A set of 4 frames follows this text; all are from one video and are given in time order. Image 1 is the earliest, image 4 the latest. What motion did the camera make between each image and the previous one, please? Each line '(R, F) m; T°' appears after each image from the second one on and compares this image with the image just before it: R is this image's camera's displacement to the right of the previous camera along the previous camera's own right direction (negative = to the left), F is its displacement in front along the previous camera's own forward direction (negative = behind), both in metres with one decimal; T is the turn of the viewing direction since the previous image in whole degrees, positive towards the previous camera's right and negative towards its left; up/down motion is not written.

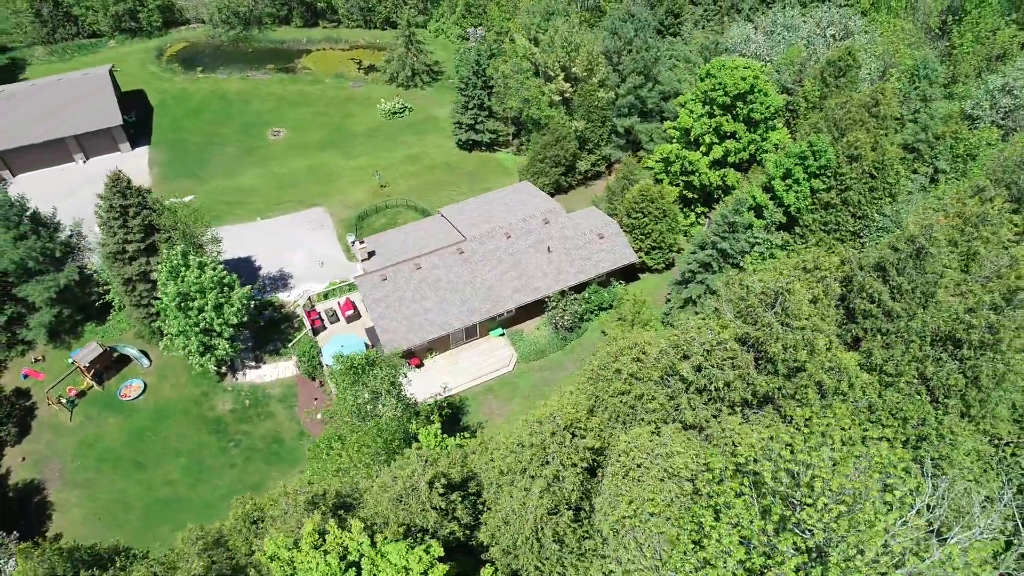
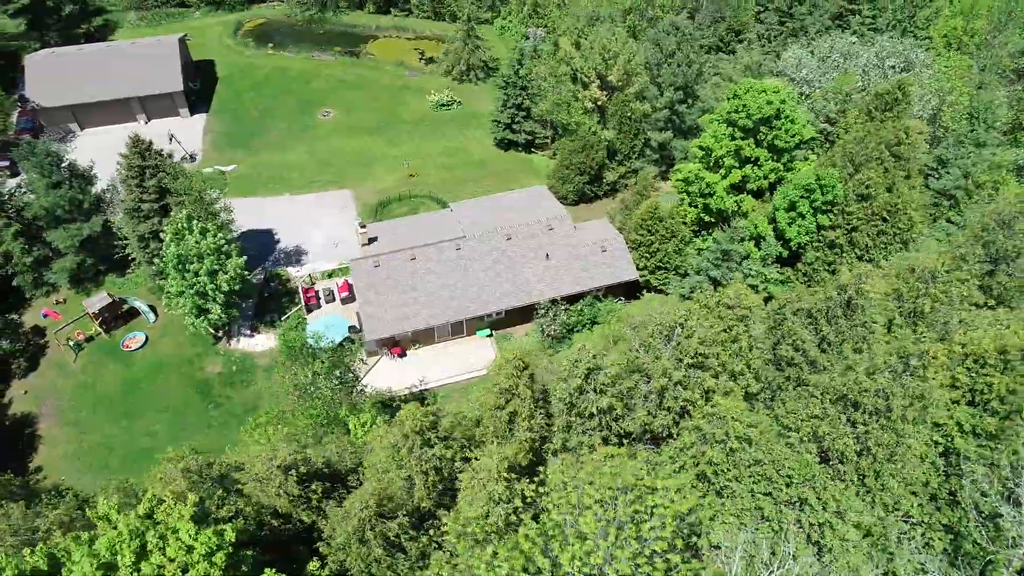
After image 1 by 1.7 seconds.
(+4.3, +0.6) m; -6°
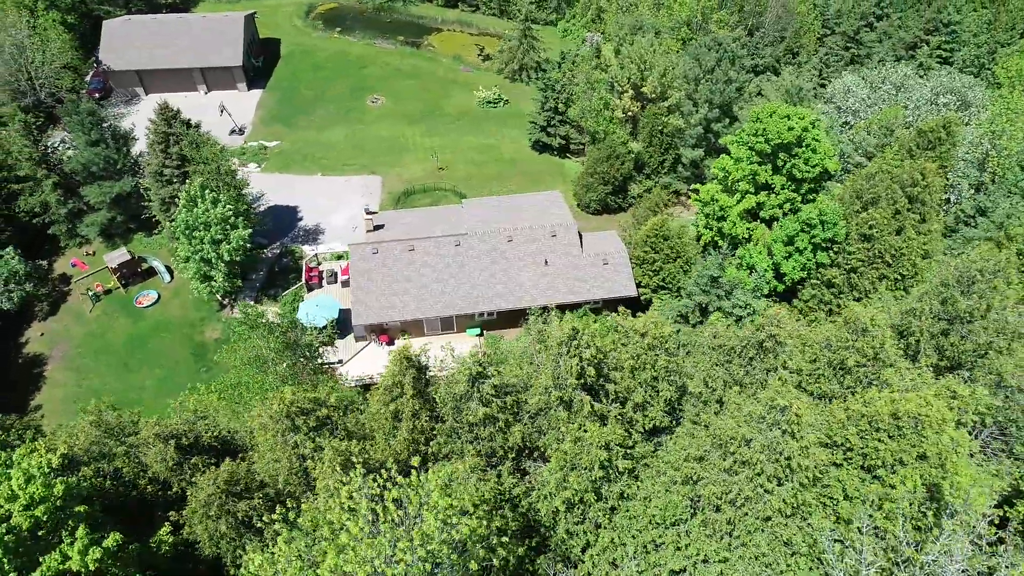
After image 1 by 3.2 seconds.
(+3.9, +0.5) m; -6°
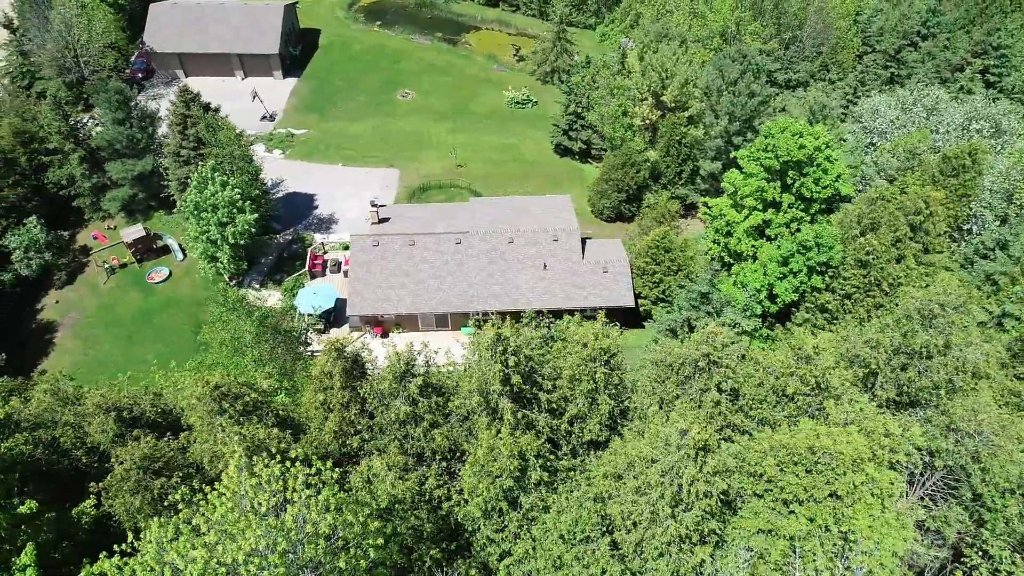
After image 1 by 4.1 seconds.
(+2.4, +0.2) m; -4°
